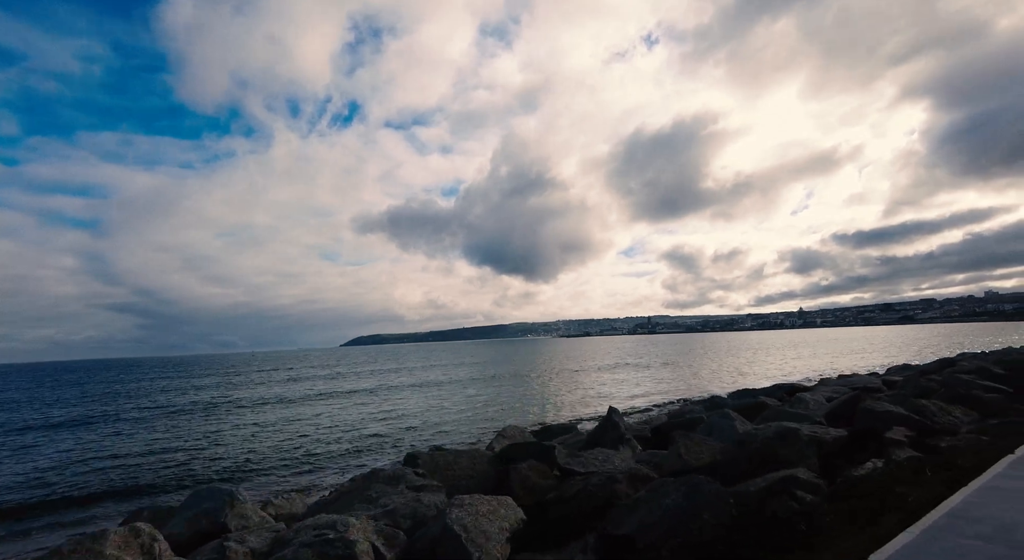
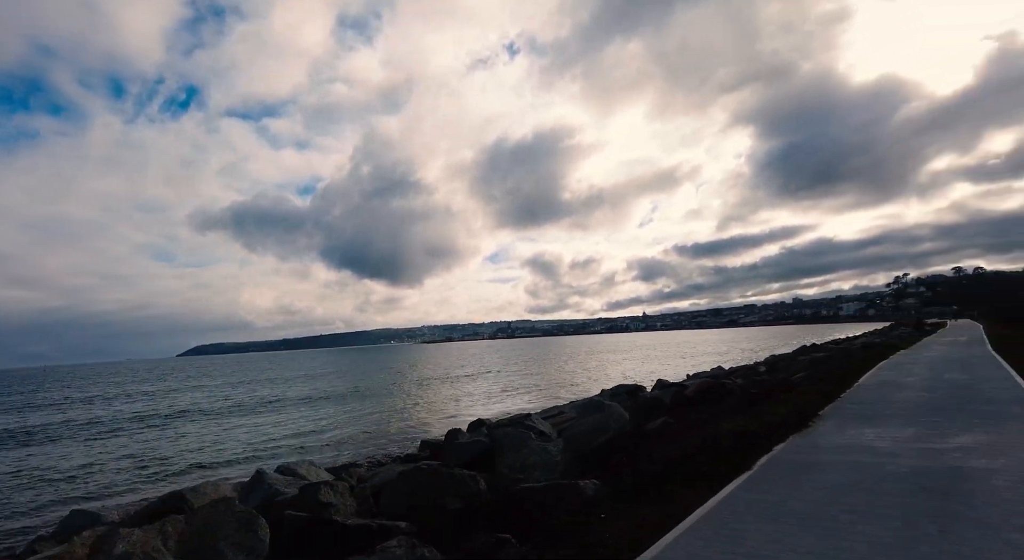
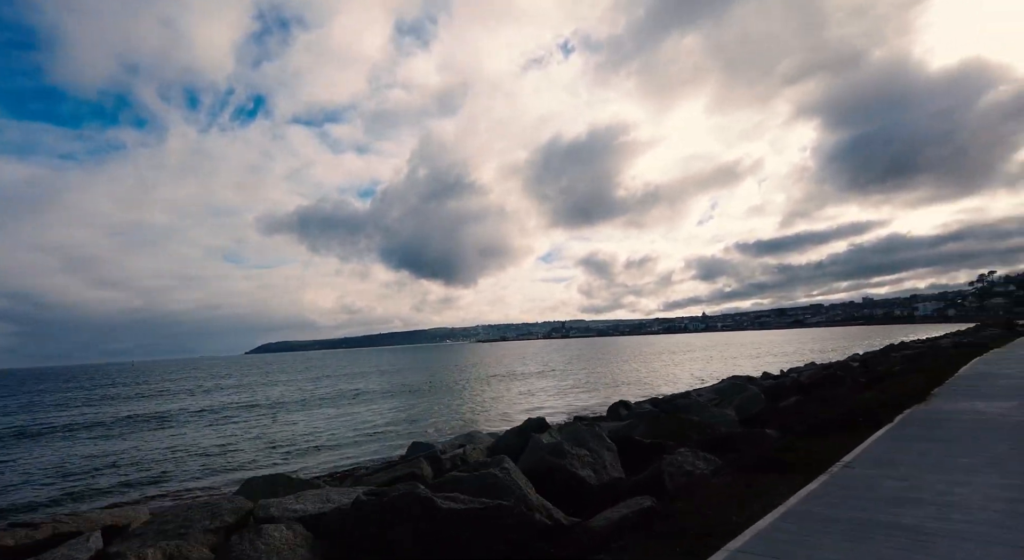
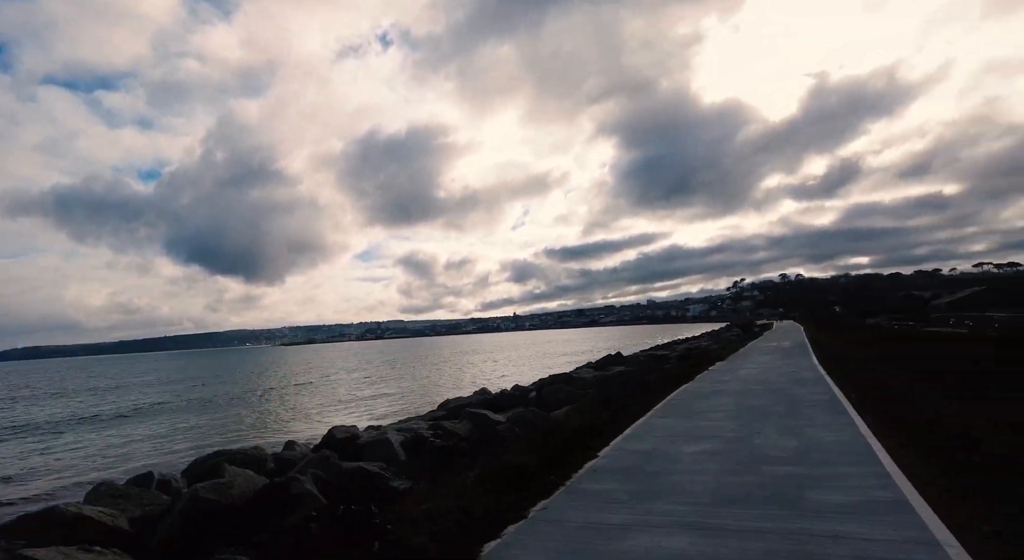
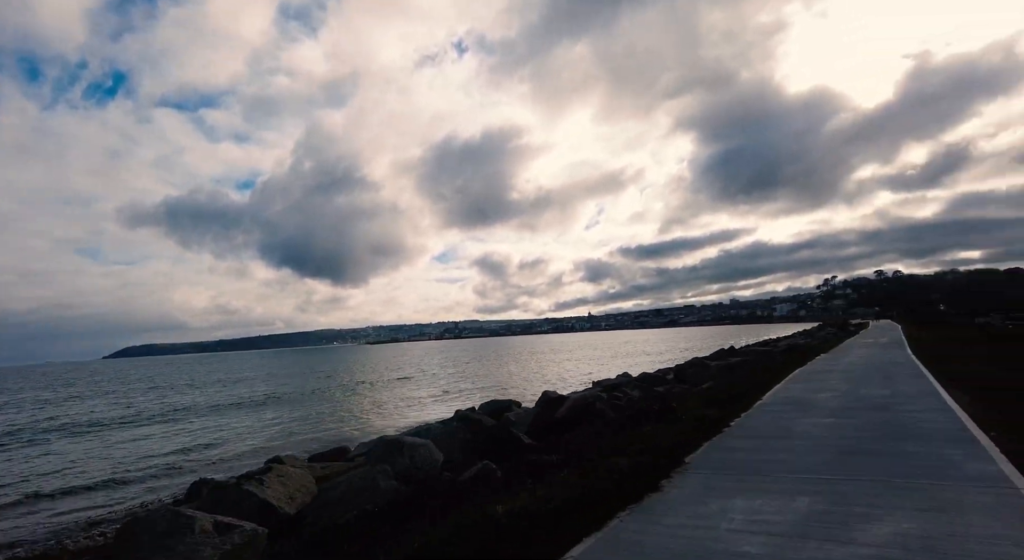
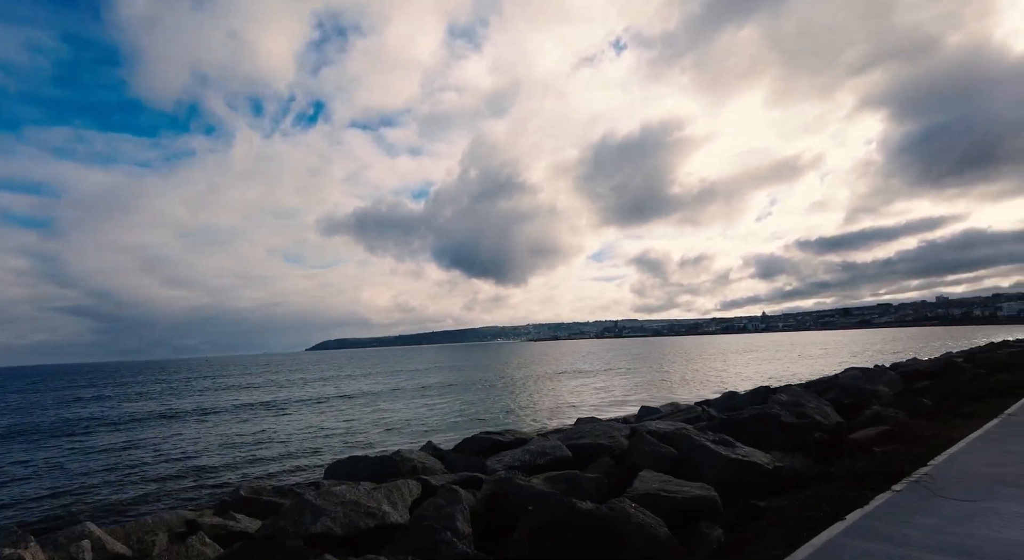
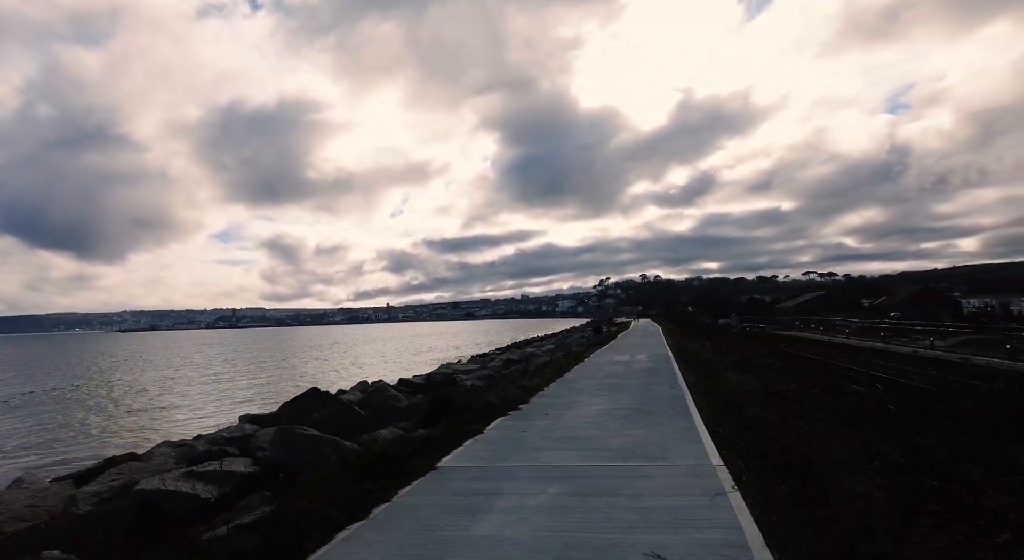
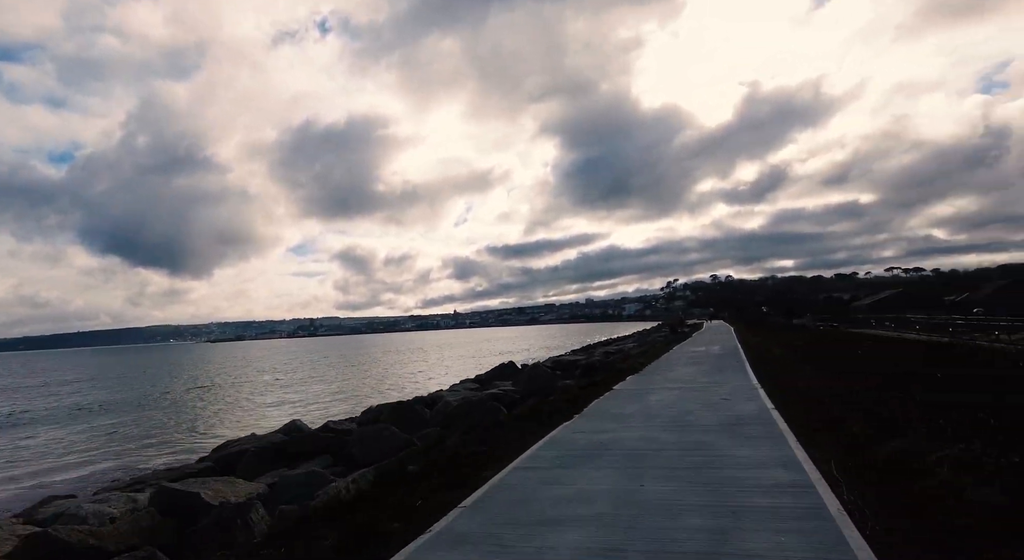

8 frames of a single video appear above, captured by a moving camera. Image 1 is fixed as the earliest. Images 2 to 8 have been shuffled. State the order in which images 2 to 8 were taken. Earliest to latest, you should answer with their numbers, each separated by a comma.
6, 3, 2, 5, 4, 8, 7
